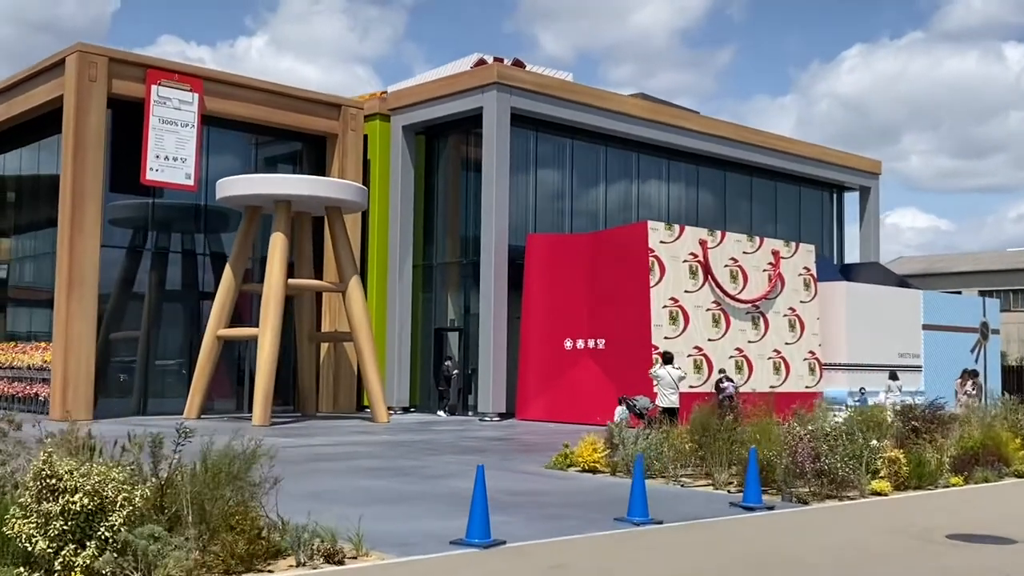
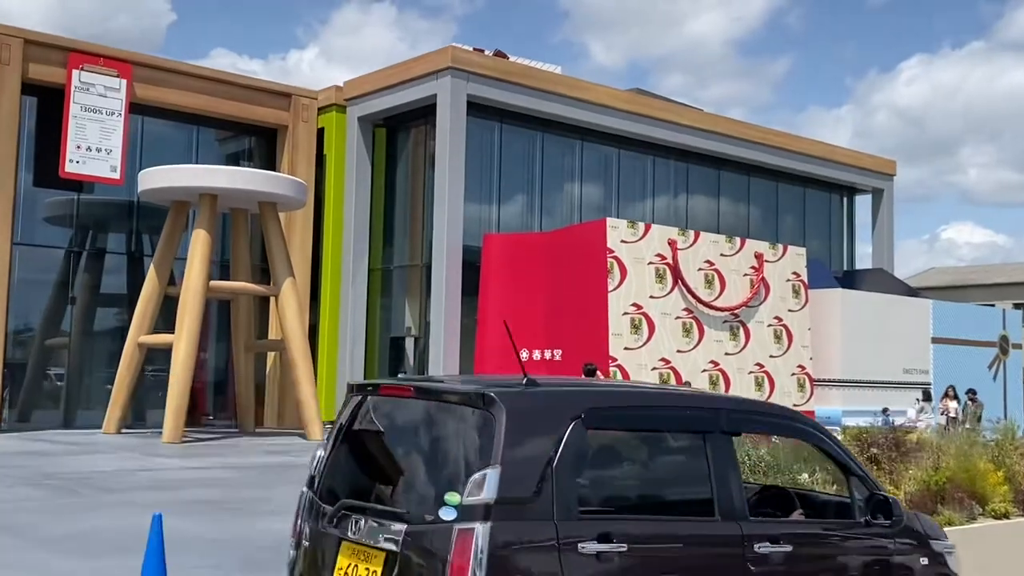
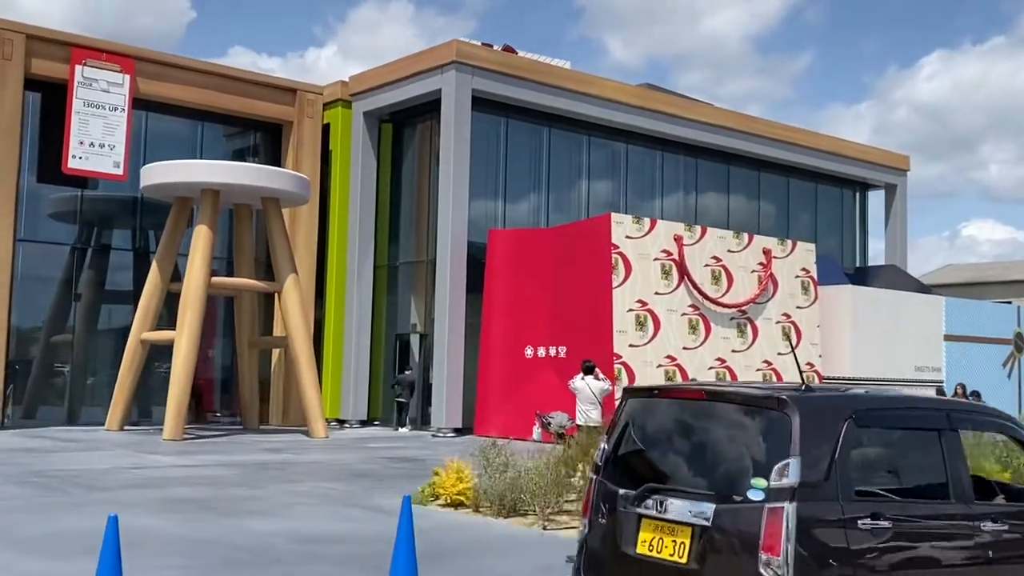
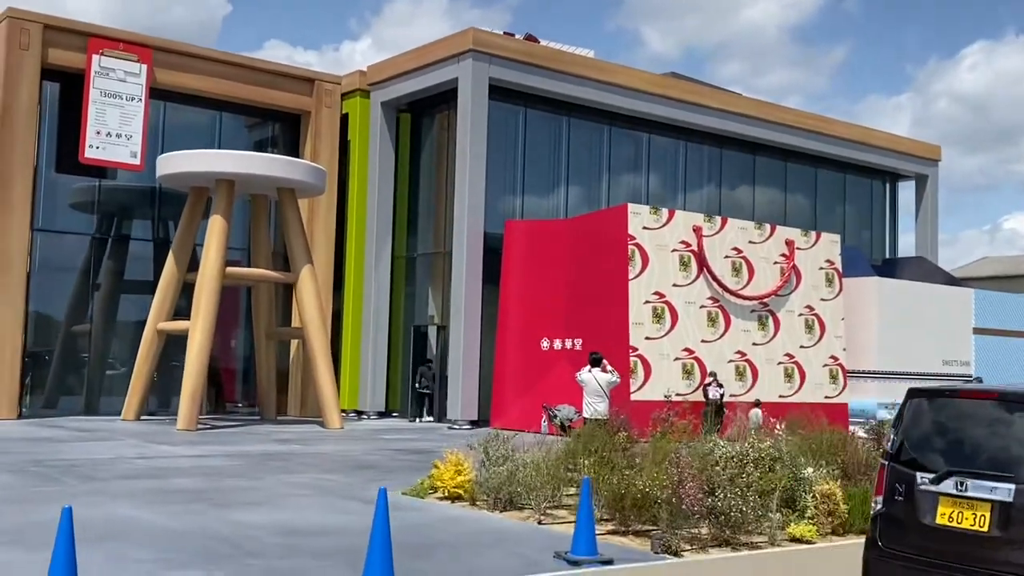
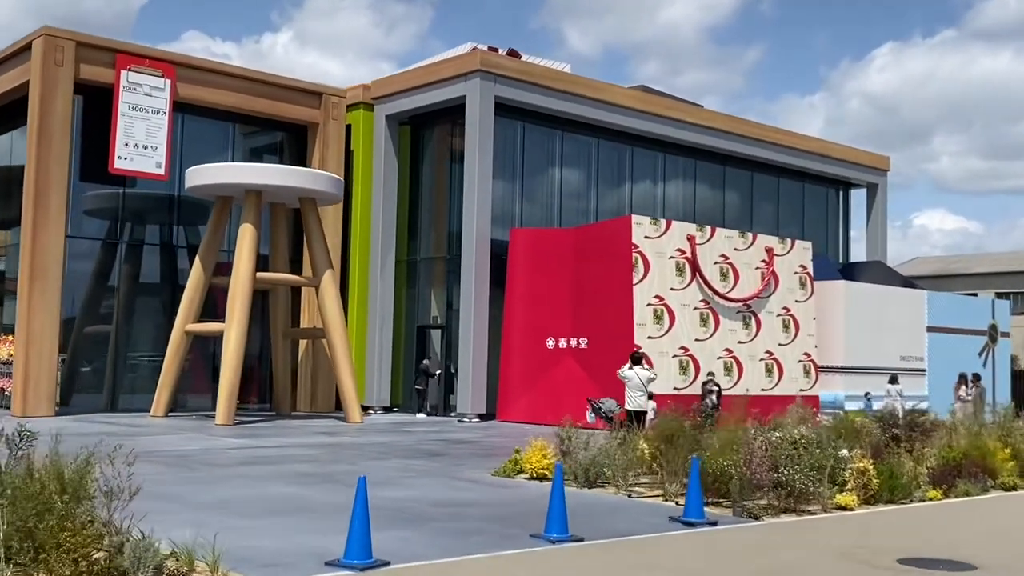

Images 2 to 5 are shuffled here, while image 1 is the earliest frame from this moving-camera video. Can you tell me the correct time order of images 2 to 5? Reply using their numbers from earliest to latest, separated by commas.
5, 2, 3, 4
